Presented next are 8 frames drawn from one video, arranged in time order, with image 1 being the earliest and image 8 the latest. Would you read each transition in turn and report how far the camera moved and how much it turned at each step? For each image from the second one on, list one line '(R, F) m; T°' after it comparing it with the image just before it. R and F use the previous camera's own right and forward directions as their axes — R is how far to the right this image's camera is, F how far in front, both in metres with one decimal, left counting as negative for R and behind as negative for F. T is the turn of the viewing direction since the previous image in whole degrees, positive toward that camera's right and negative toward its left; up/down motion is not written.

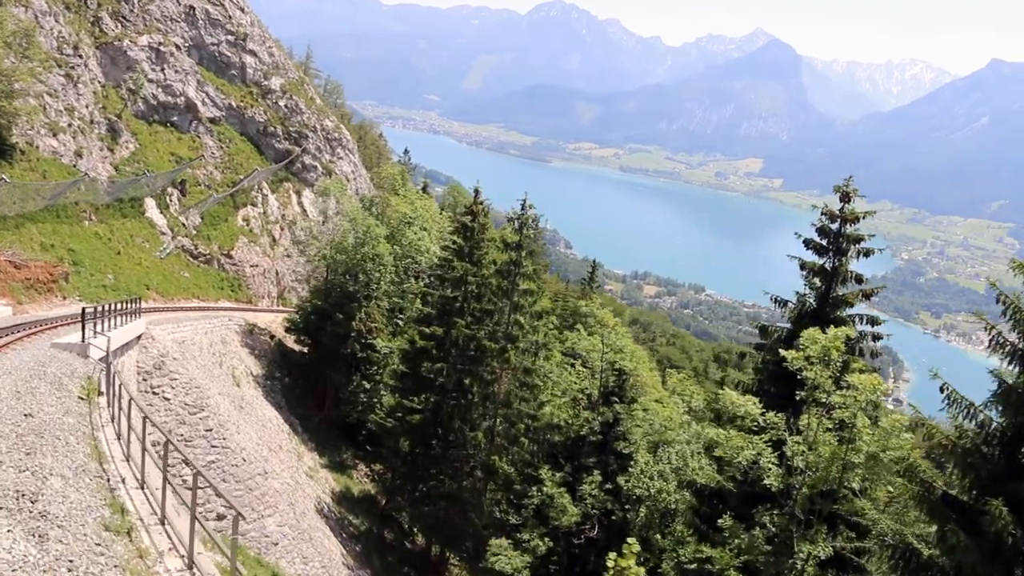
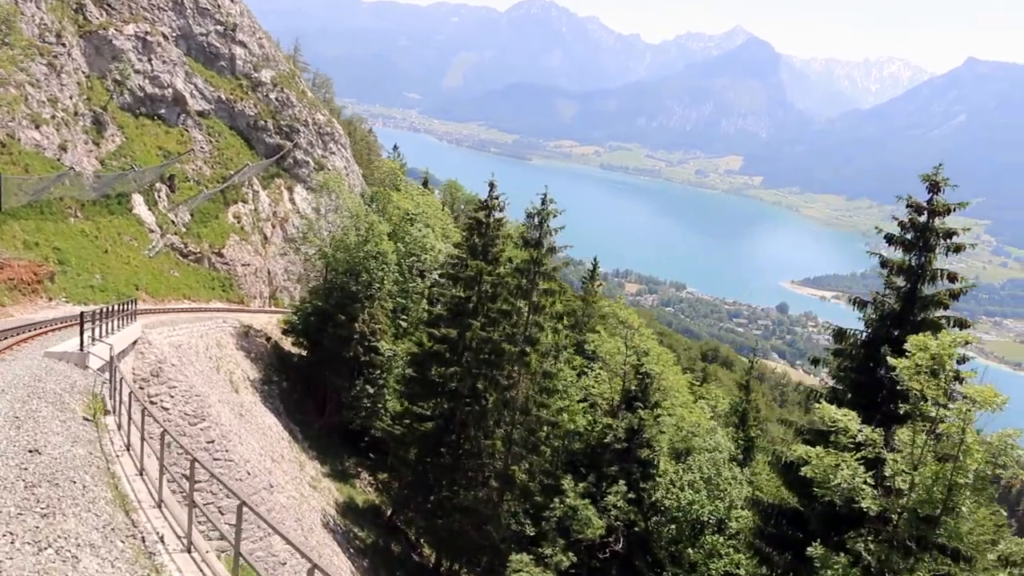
(-1.3, +1.4) m; +1°
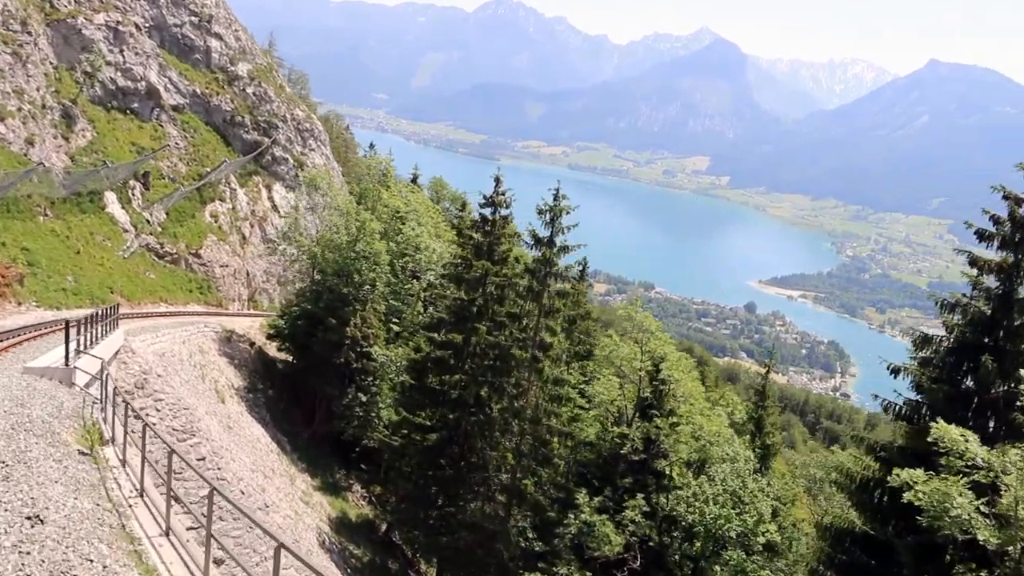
(-1.3, +1.5) m; +2°
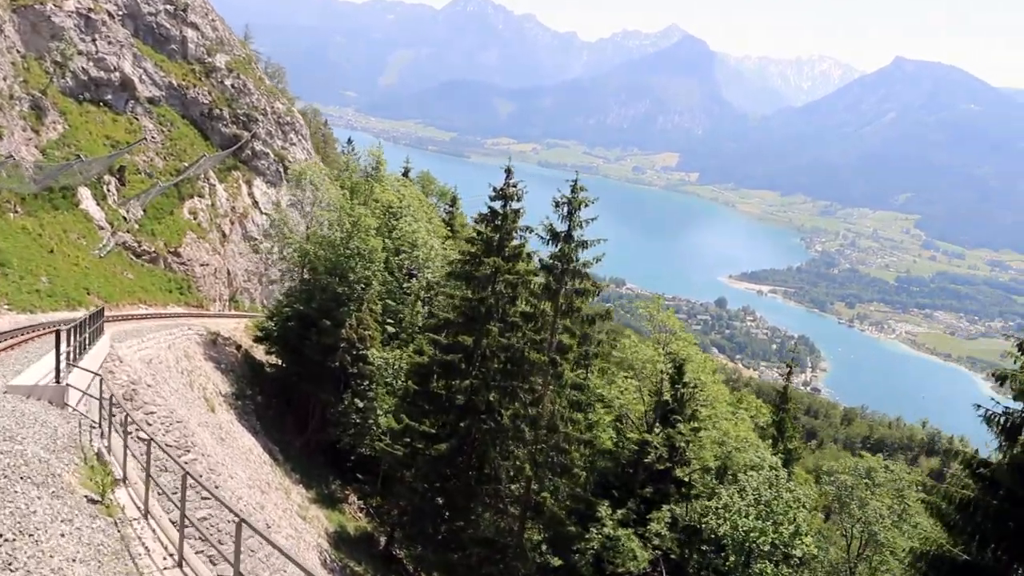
(-1.3, +1.5) m; +2°
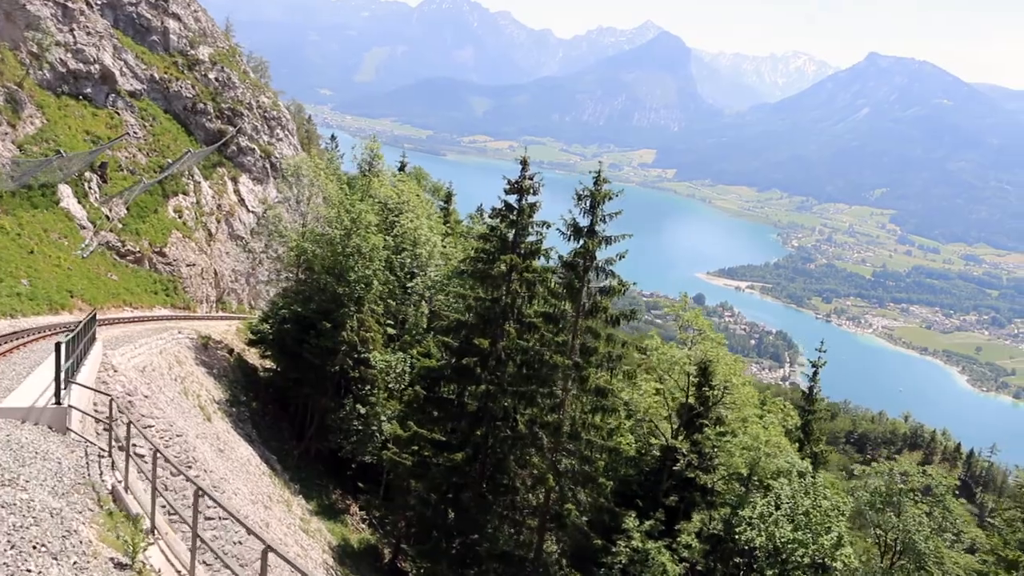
(-1.2, +1.3) m; +2°
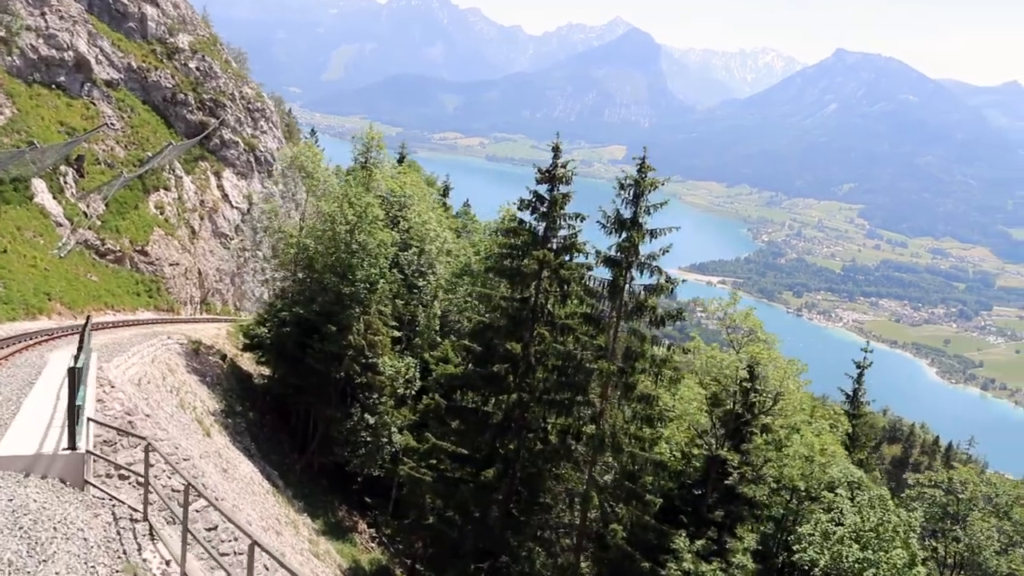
(-1.7, +1.9) m; +2°
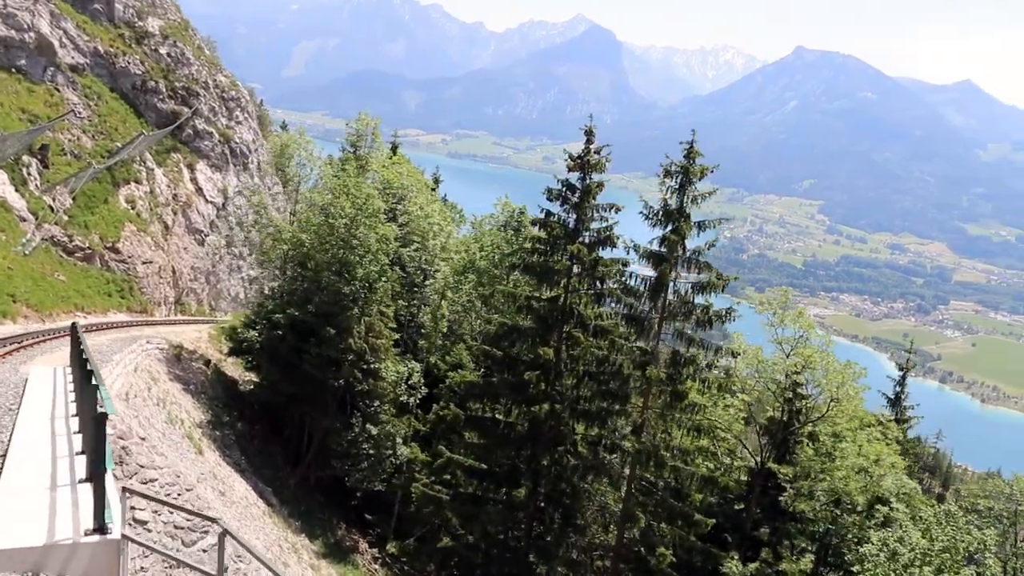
(-1.7, +1.9) m; +3°
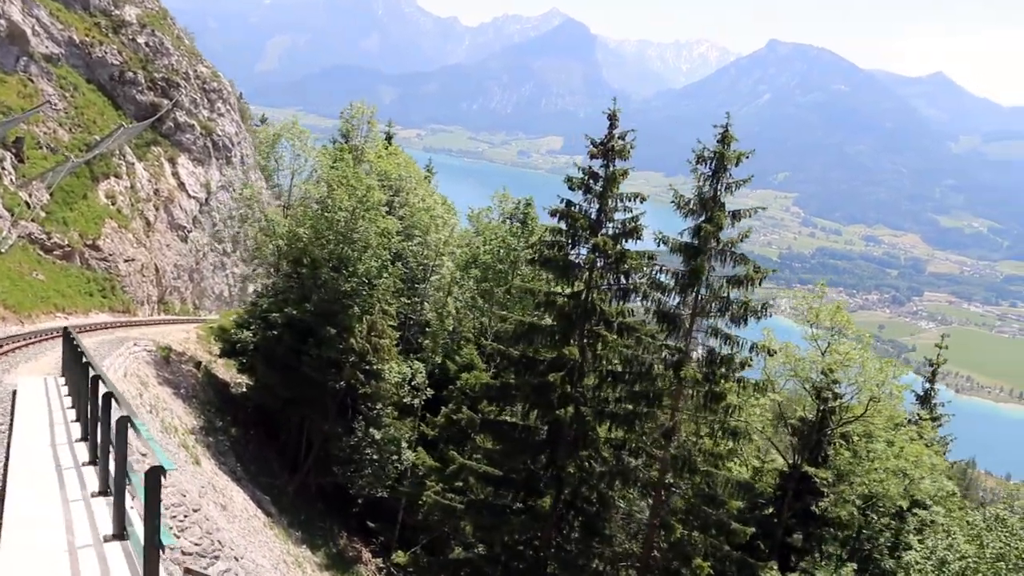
(-1.0, +1.1) m; +2°
